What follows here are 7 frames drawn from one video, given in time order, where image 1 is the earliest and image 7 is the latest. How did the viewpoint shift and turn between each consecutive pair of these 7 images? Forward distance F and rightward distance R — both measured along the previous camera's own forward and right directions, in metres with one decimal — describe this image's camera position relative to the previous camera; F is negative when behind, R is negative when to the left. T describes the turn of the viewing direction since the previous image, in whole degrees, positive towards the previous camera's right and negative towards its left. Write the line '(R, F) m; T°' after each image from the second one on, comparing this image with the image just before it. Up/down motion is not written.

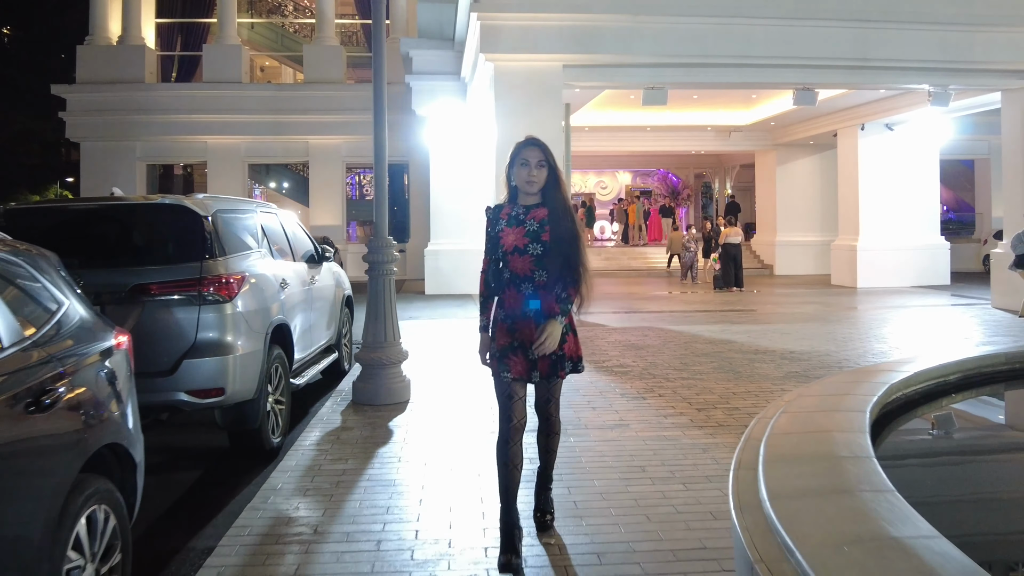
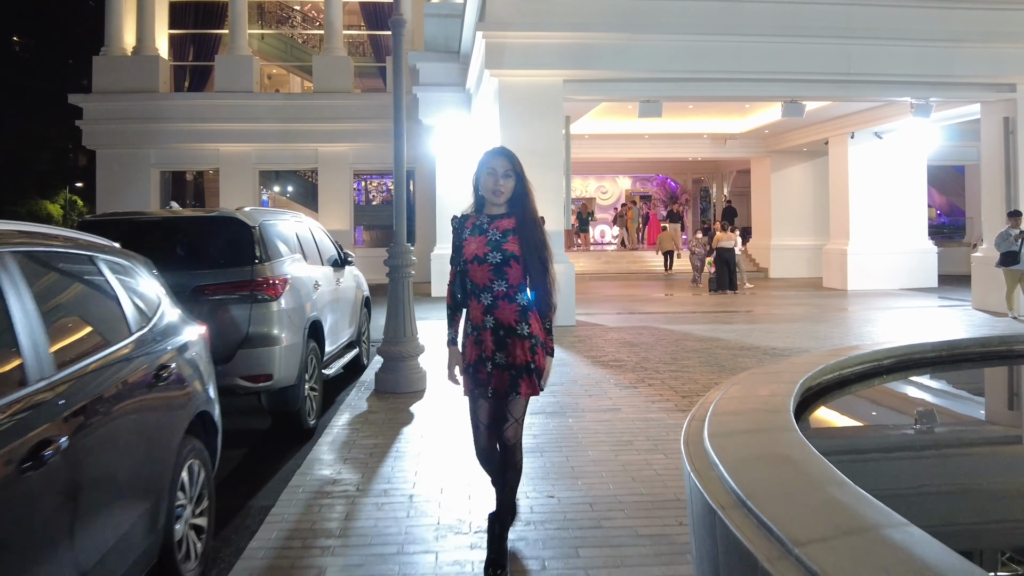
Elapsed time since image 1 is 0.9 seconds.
(0.0, -0.7) m; 0°
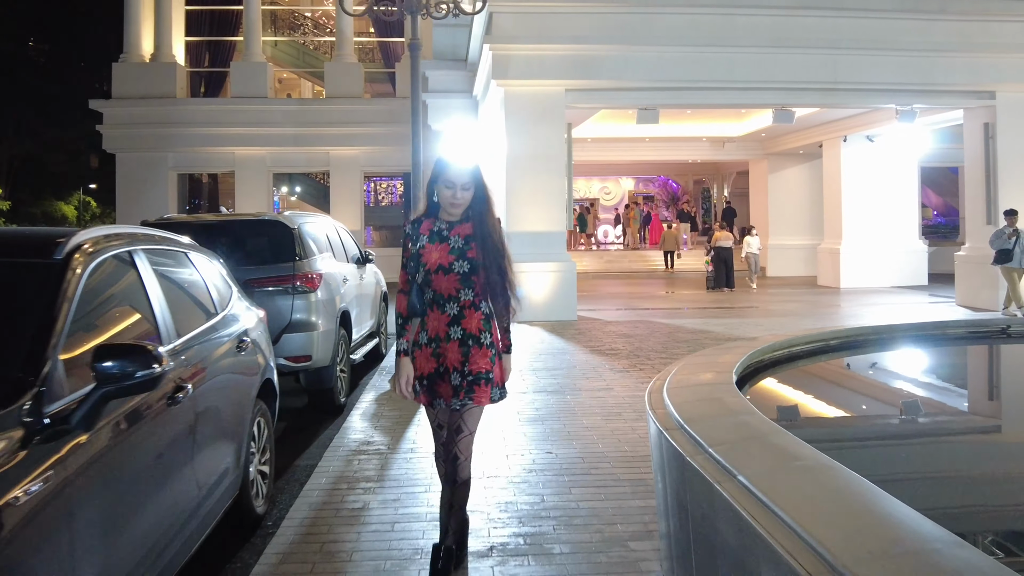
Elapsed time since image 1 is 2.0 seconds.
(0.0, -0.8) m; 0°
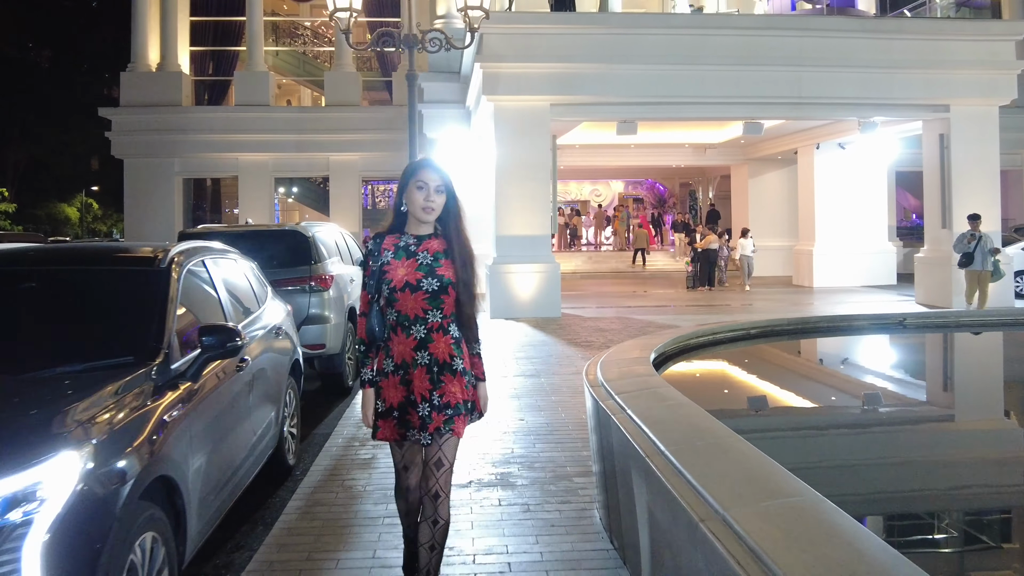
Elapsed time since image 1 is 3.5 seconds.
(+0.1, -1.1) m; 0°
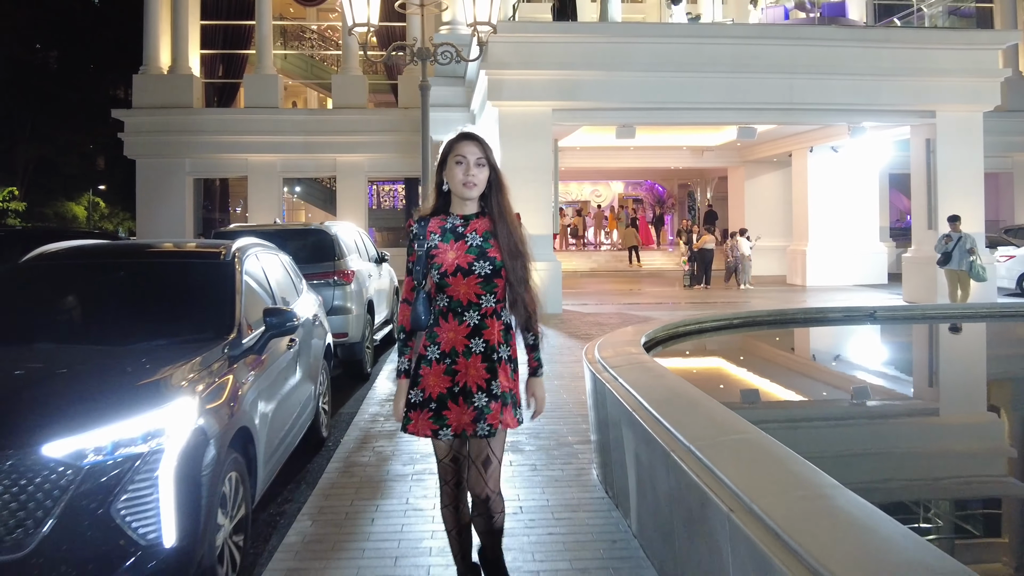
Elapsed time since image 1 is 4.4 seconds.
(-0.1, -0.6) m; 0°
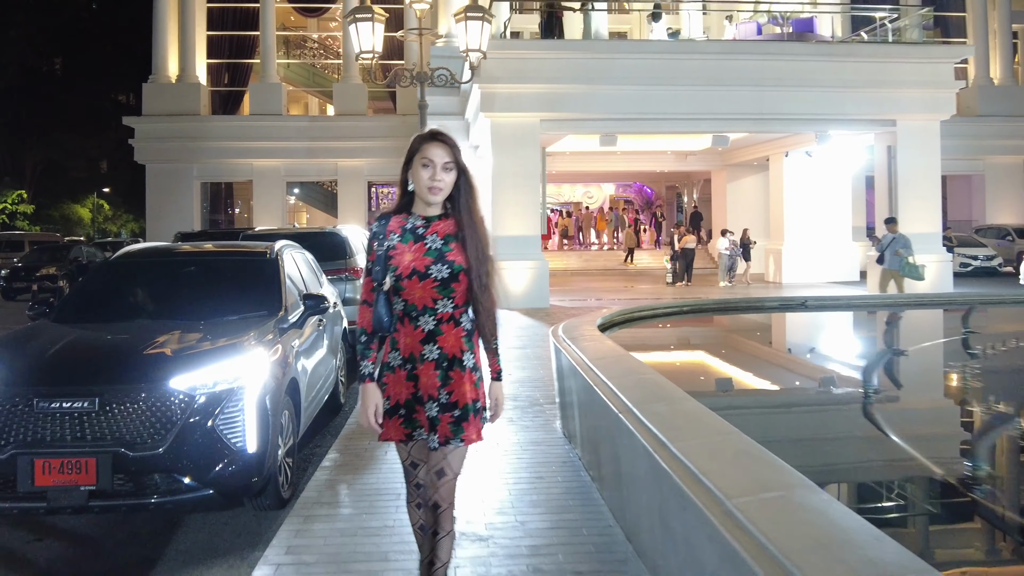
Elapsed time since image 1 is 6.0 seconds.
(+0.1, -1.2) m; 0°
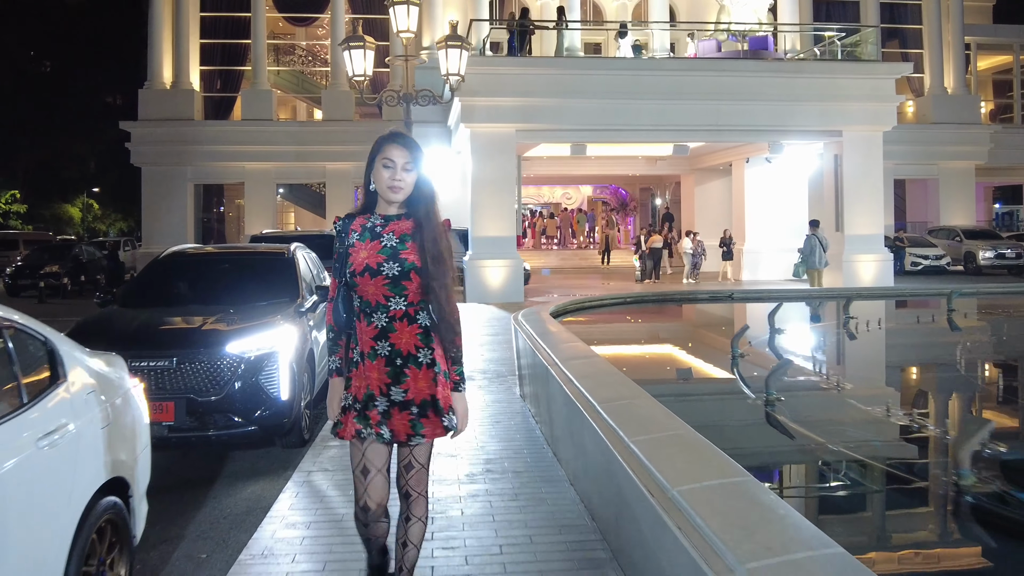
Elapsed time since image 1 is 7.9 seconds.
(+0.1, -1.5) m; +1°
